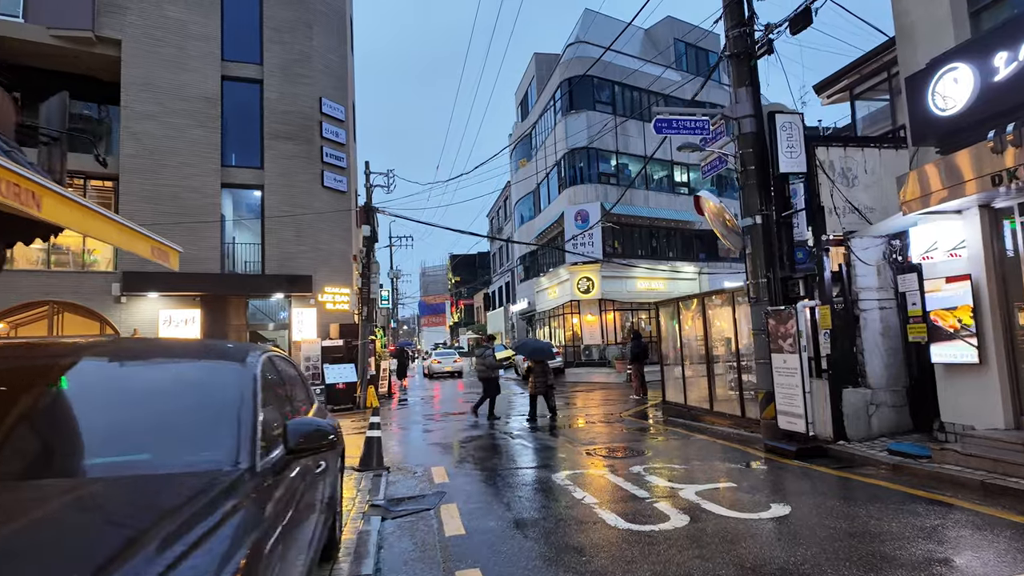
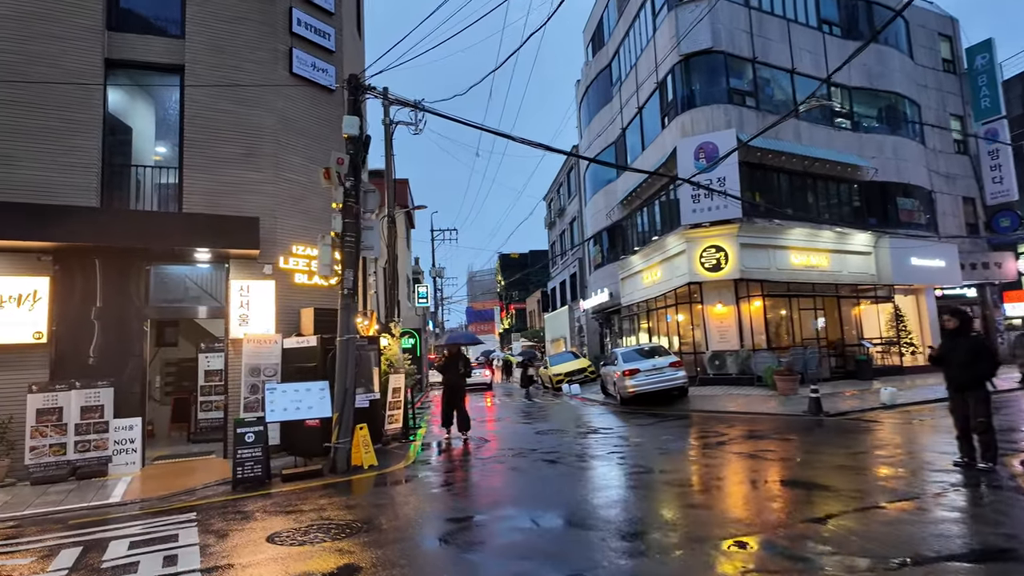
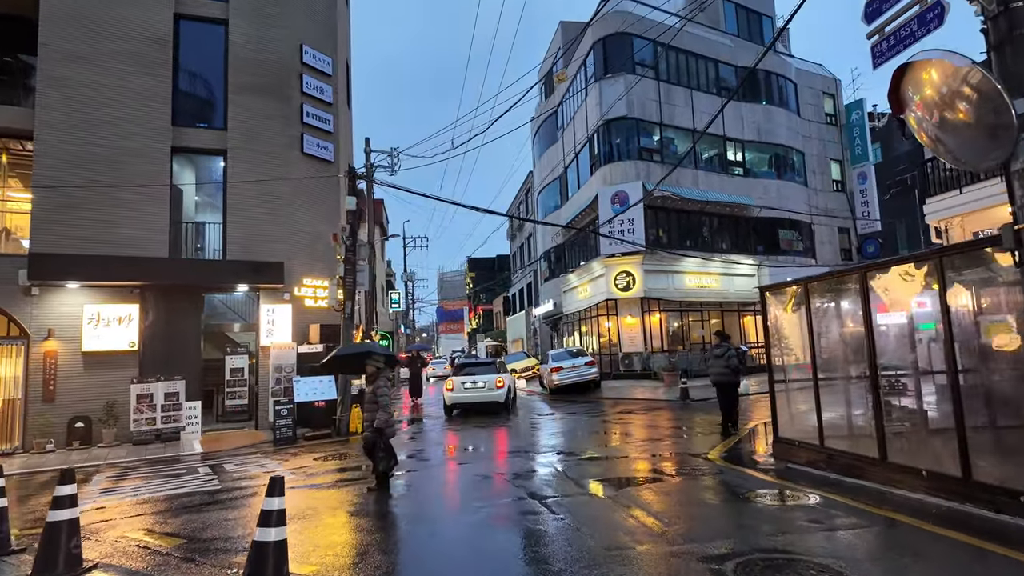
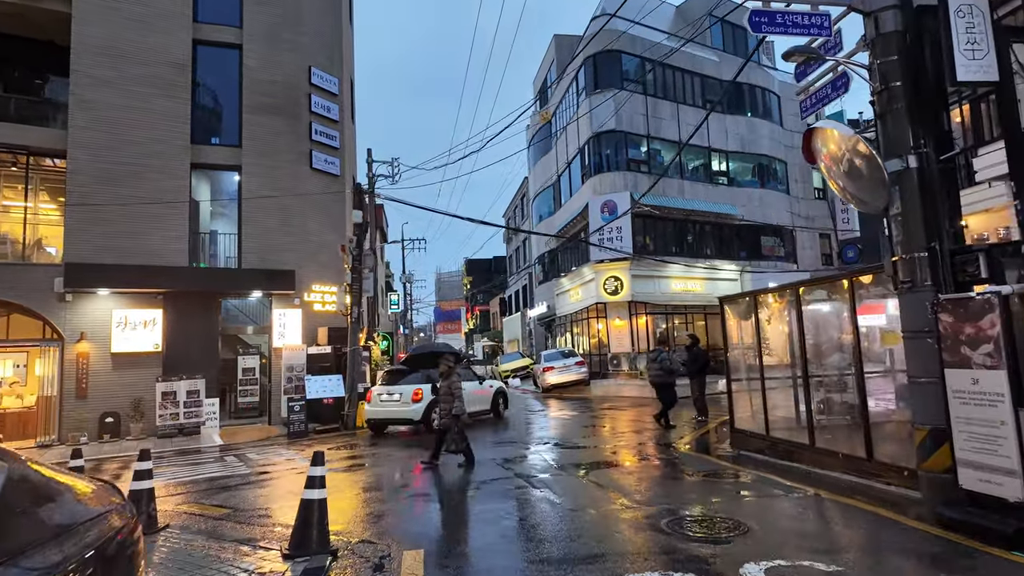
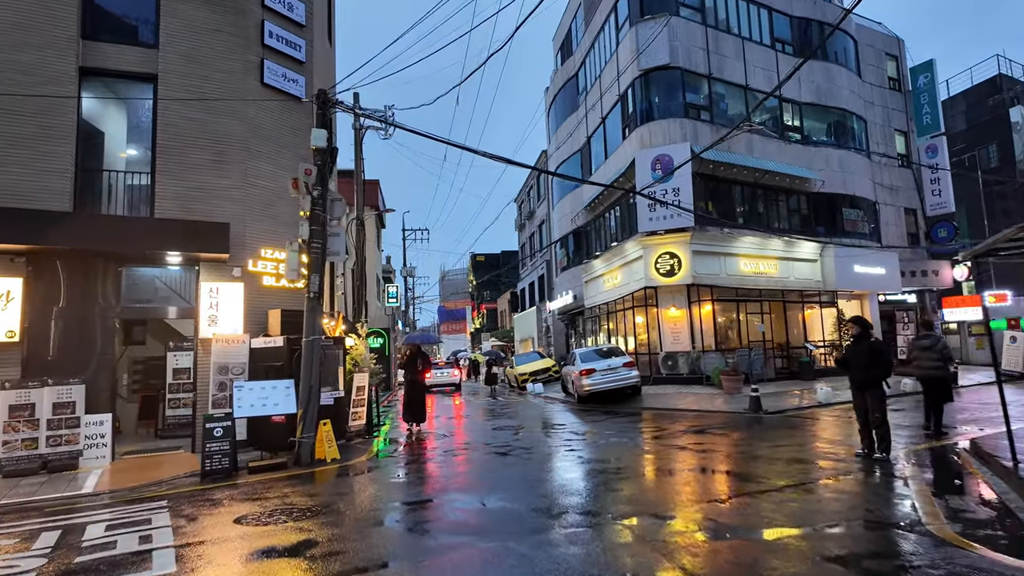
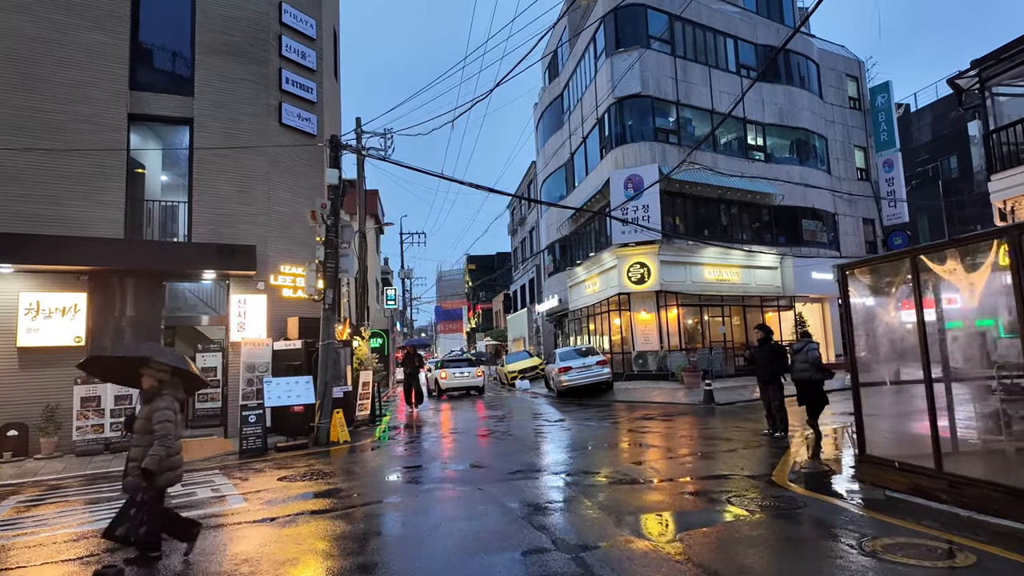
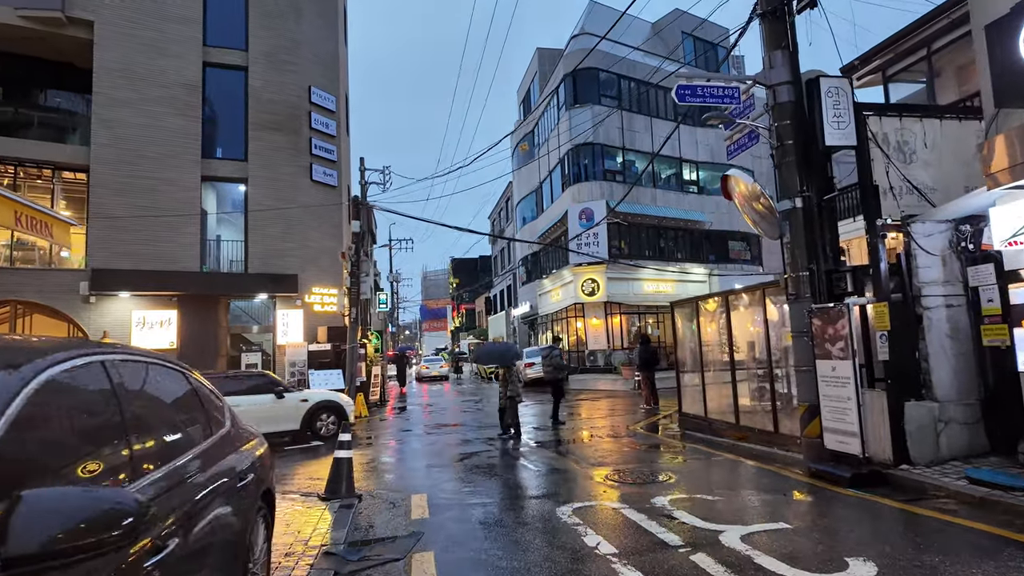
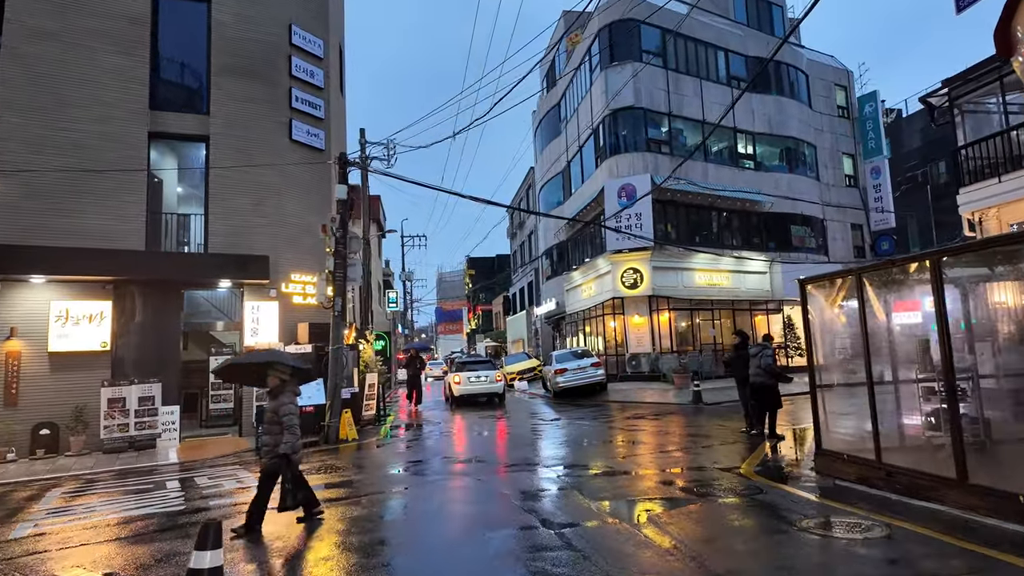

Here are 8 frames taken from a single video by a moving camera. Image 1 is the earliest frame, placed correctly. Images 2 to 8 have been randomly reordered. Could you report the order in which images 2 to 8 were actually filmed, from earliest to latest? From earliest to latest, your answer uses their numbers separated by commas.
7, 4, 3, 8, 6, 5, 2
